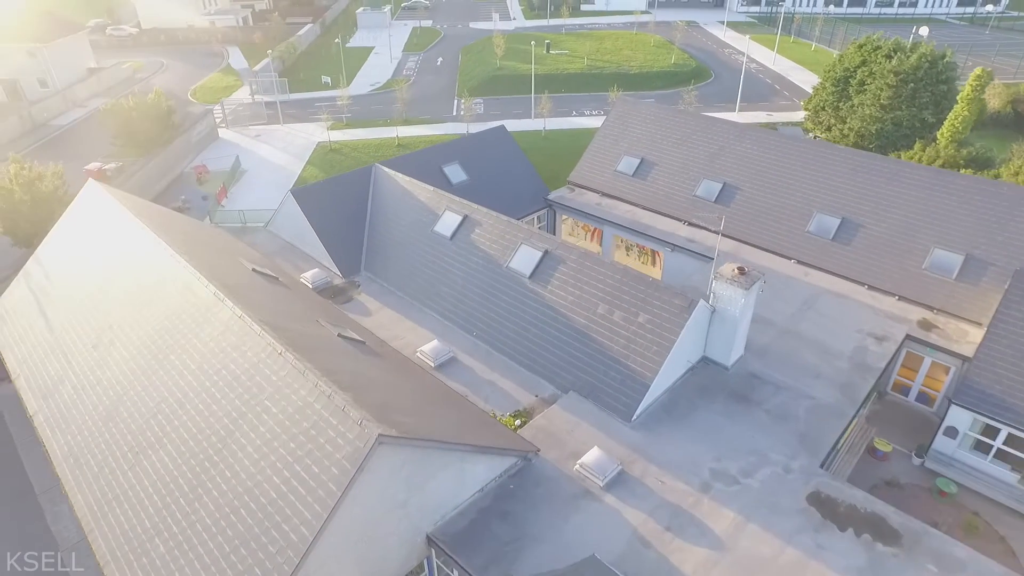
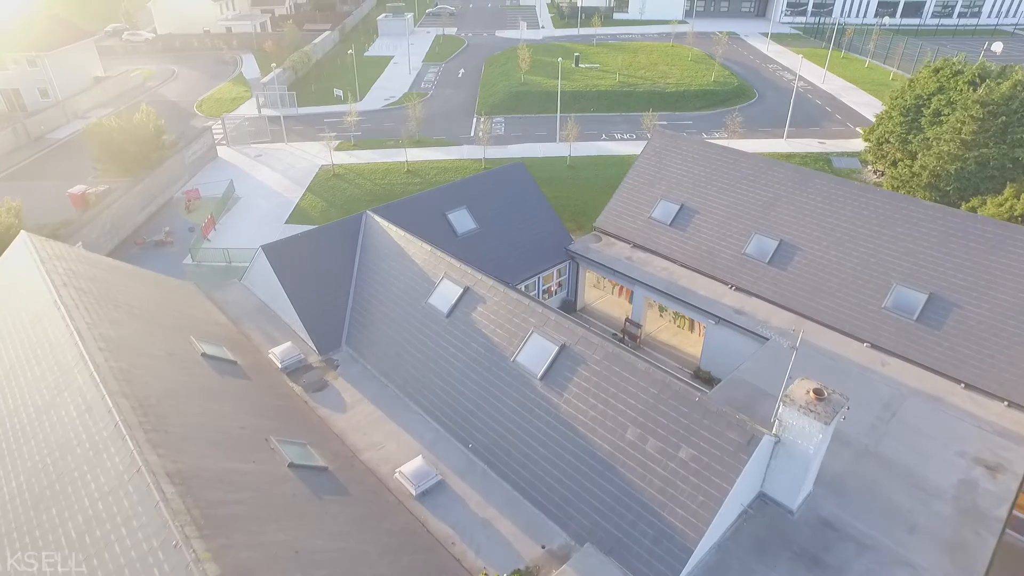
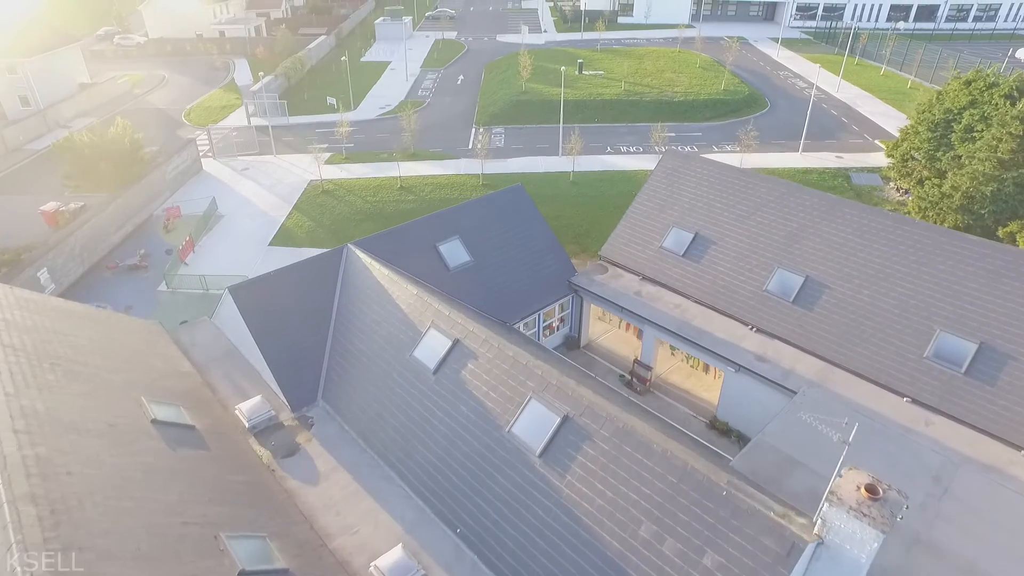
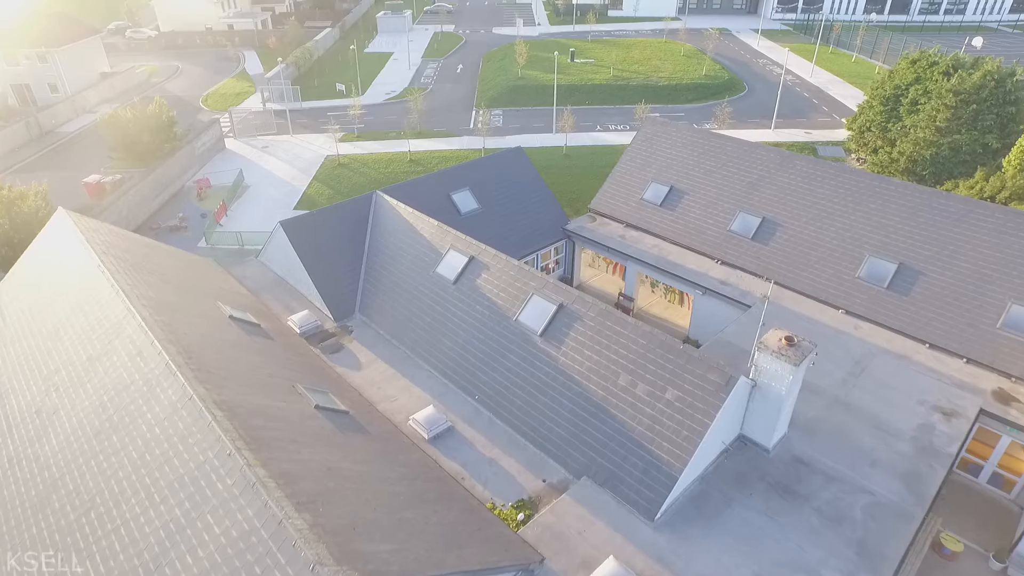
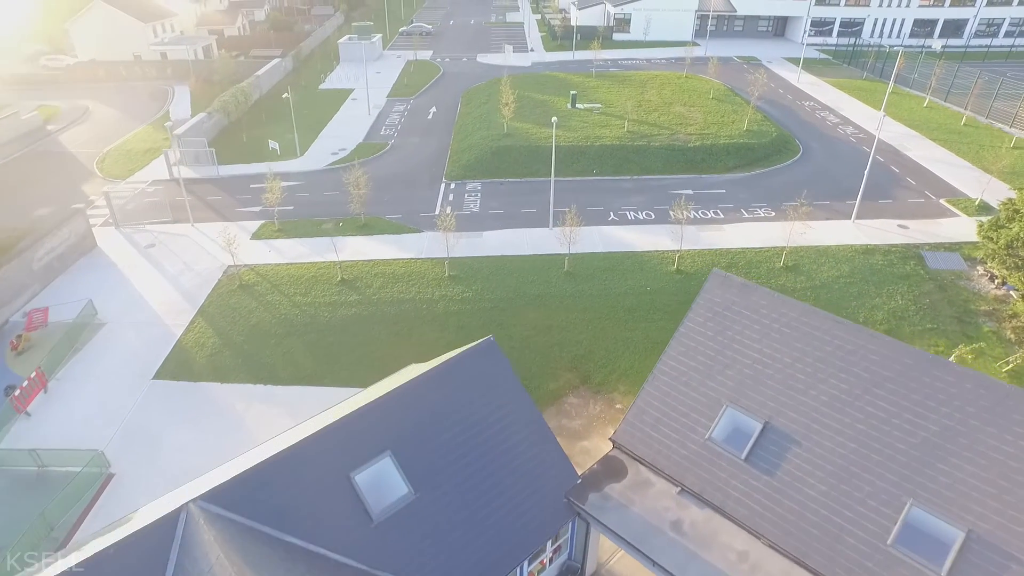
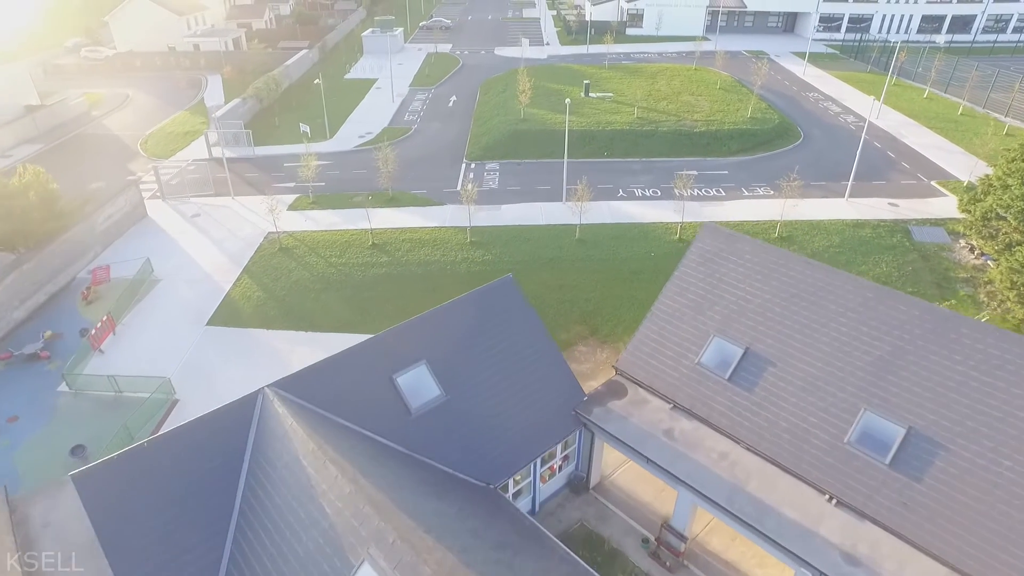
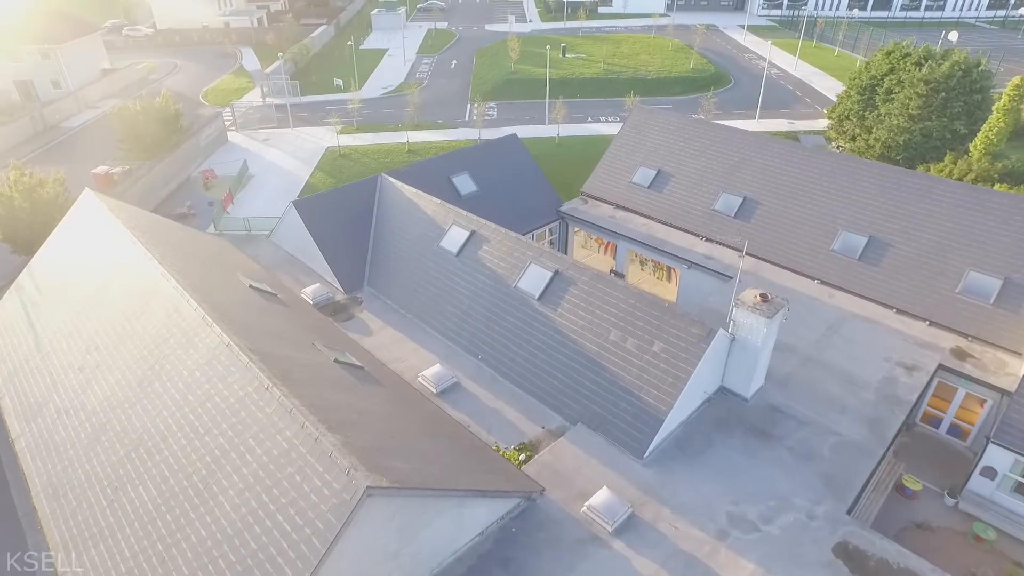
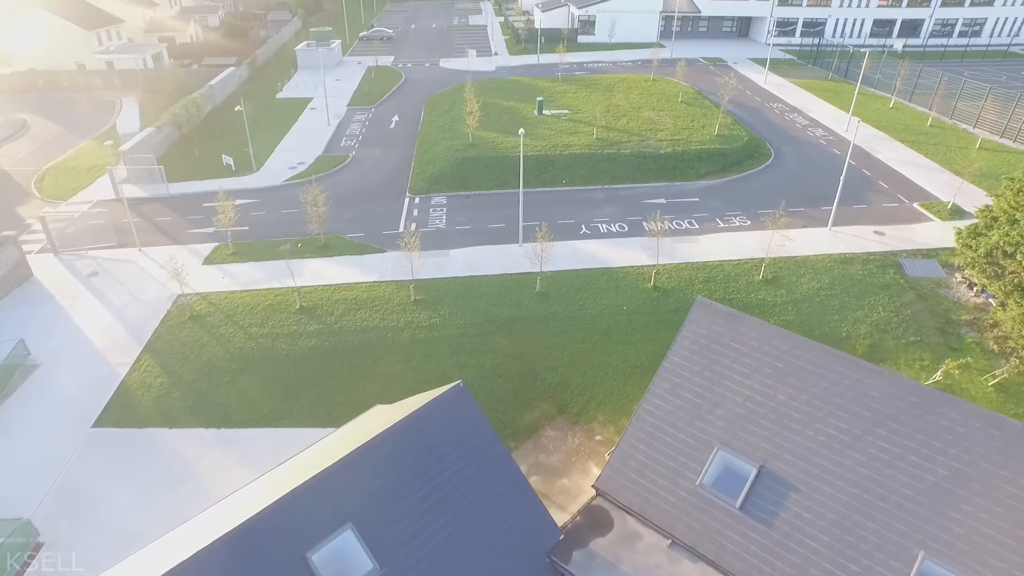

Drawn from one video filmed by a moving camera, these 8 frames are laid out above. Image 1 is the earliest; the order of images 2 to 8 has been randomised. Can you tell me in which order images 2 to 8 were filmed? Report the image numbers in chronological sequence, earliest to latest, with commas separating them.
7, 4, 2, 3, 6, 5, 8
